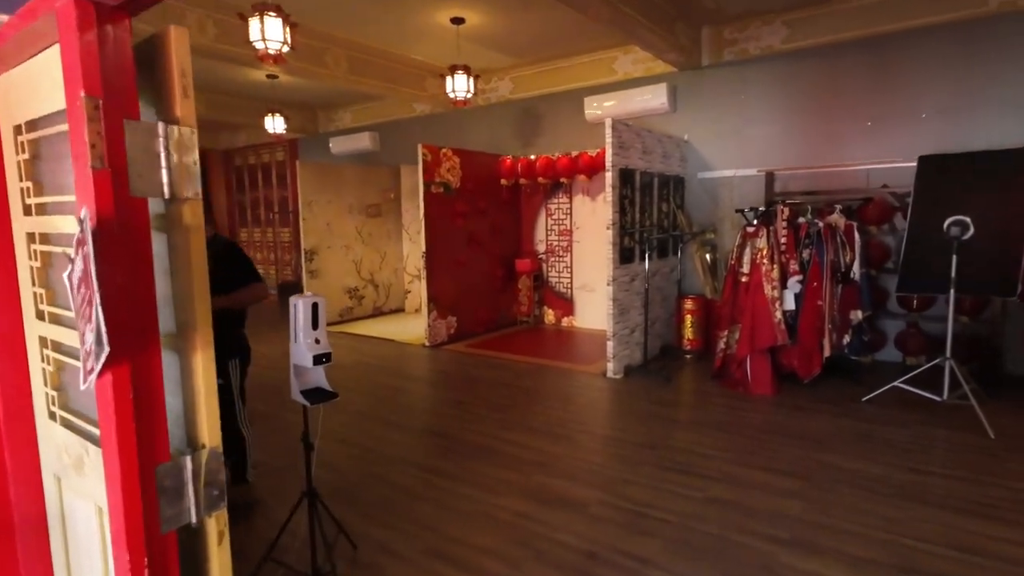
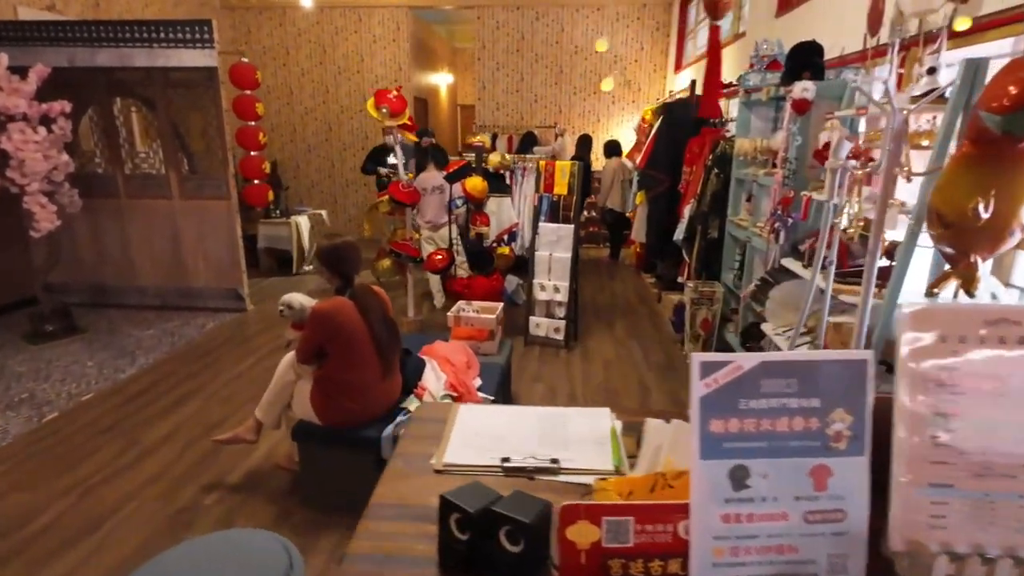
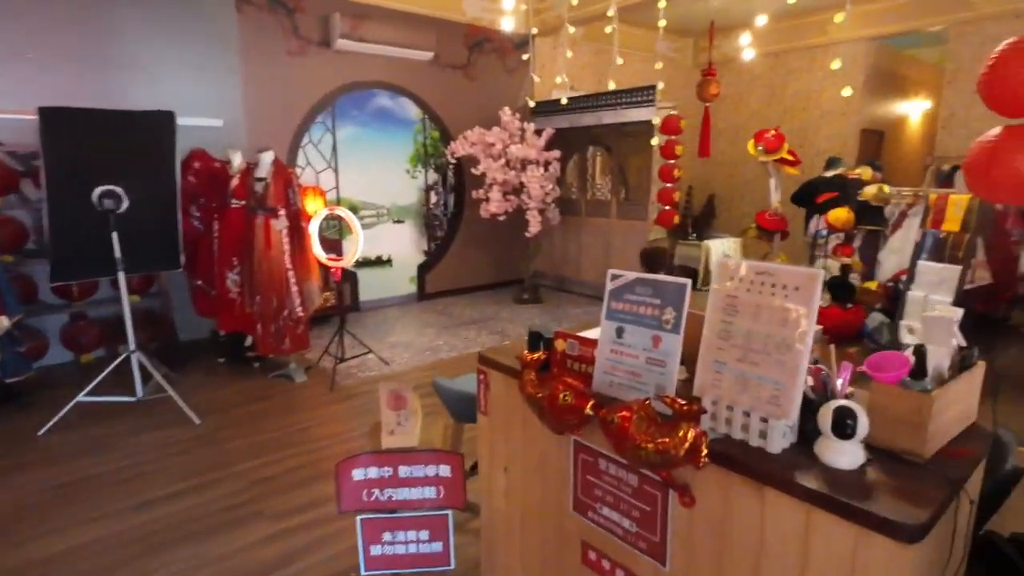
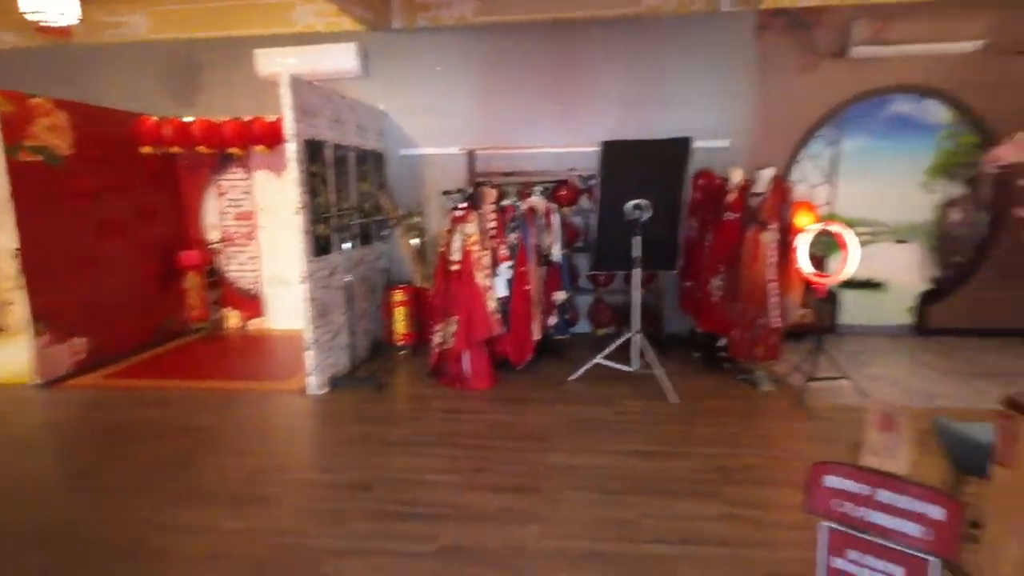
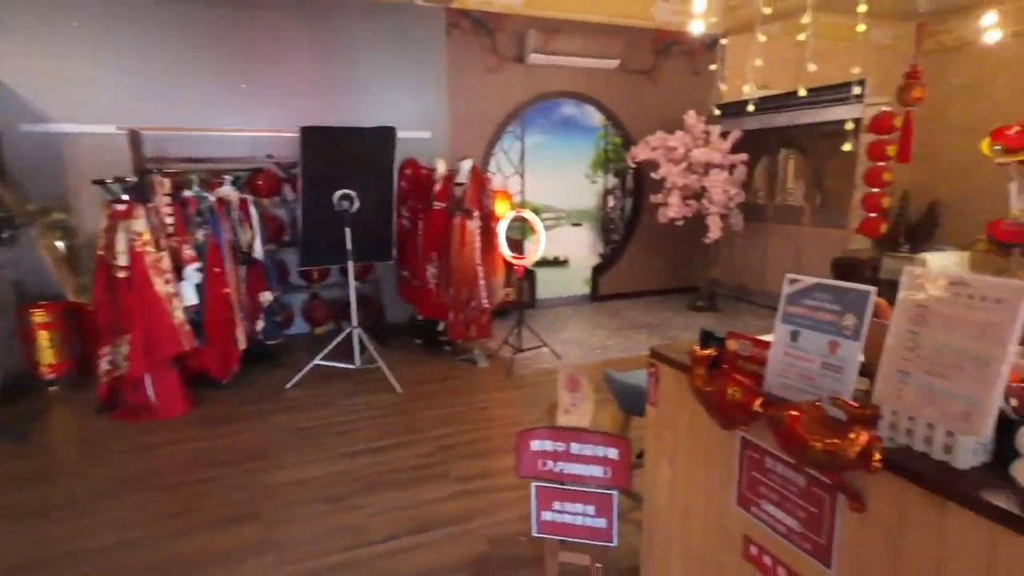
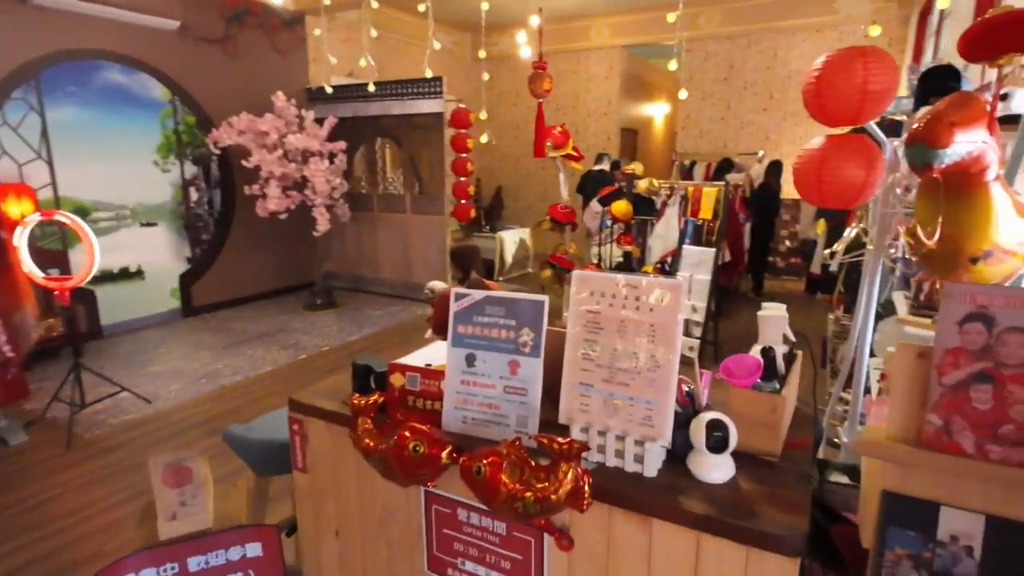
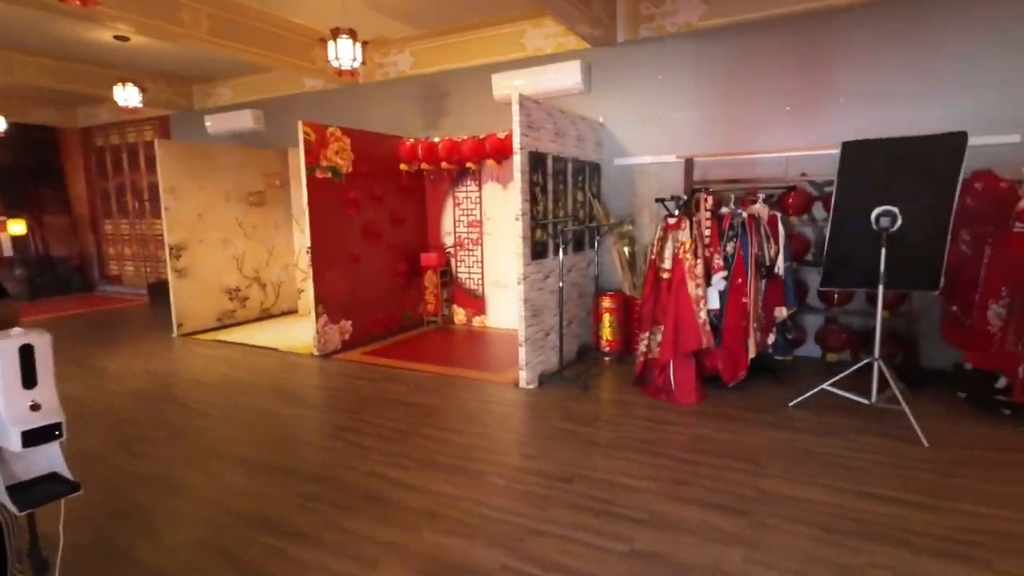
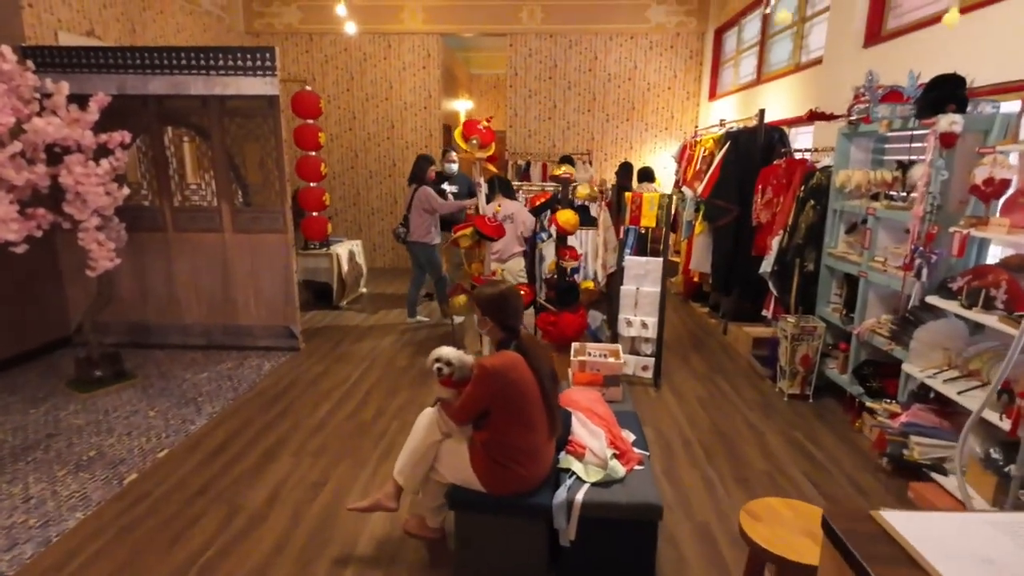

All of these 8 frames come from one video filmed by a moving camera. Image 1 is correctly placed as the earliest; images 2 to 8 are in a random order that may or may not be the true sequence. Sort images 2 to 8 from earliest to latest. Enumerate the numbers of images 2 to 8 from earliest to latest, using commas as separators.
7, 4, 5, 3, 6, 2, 8
